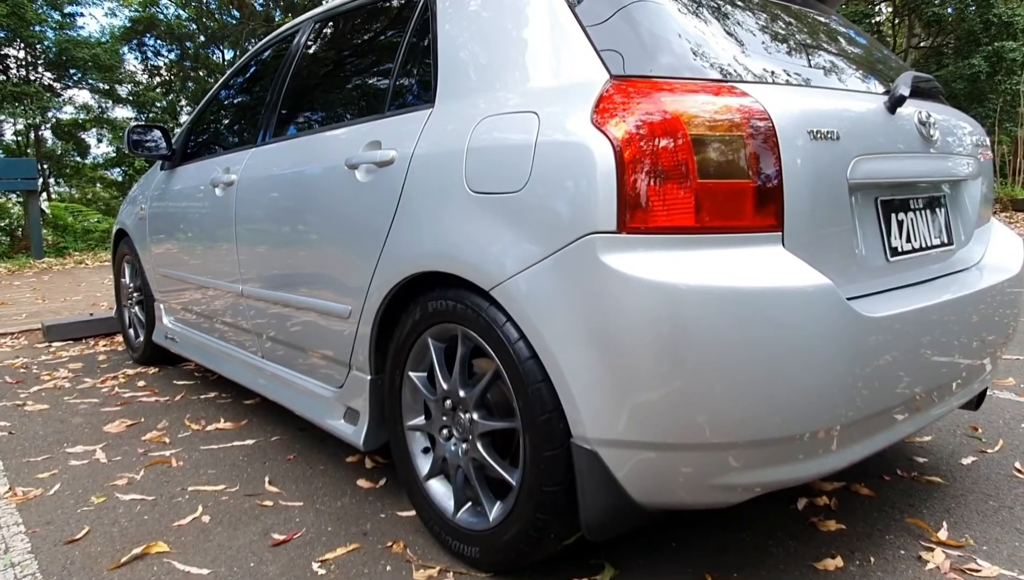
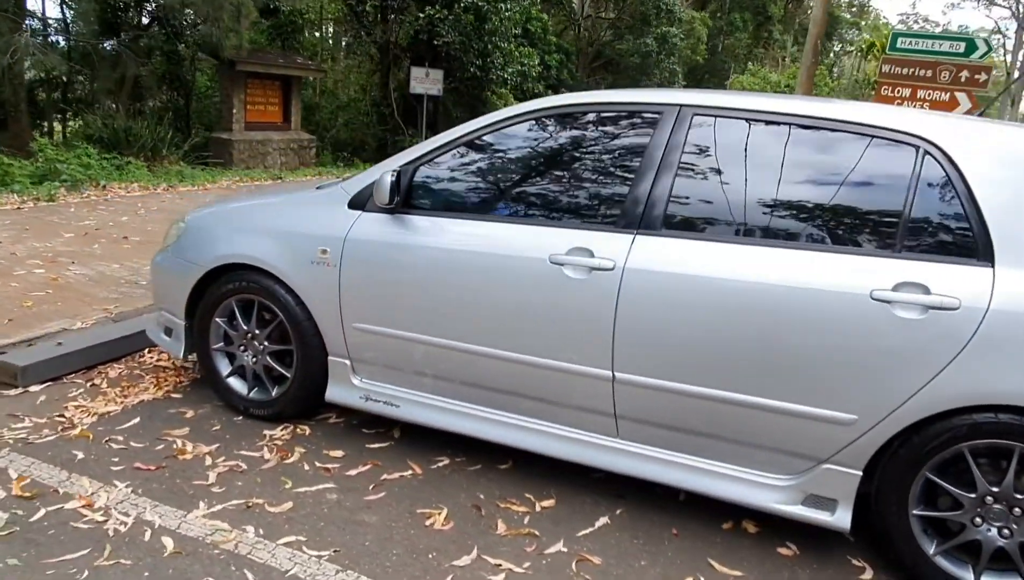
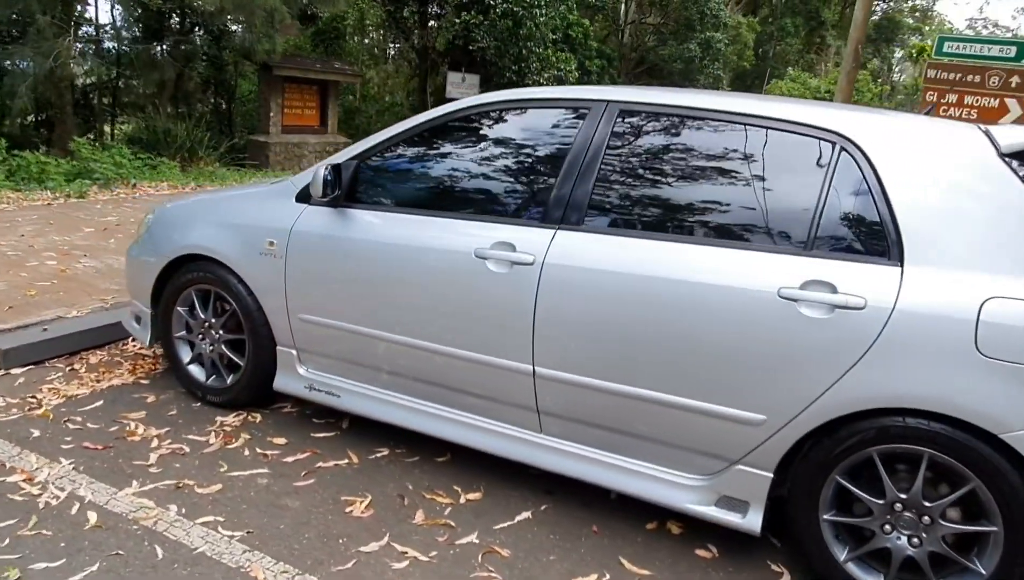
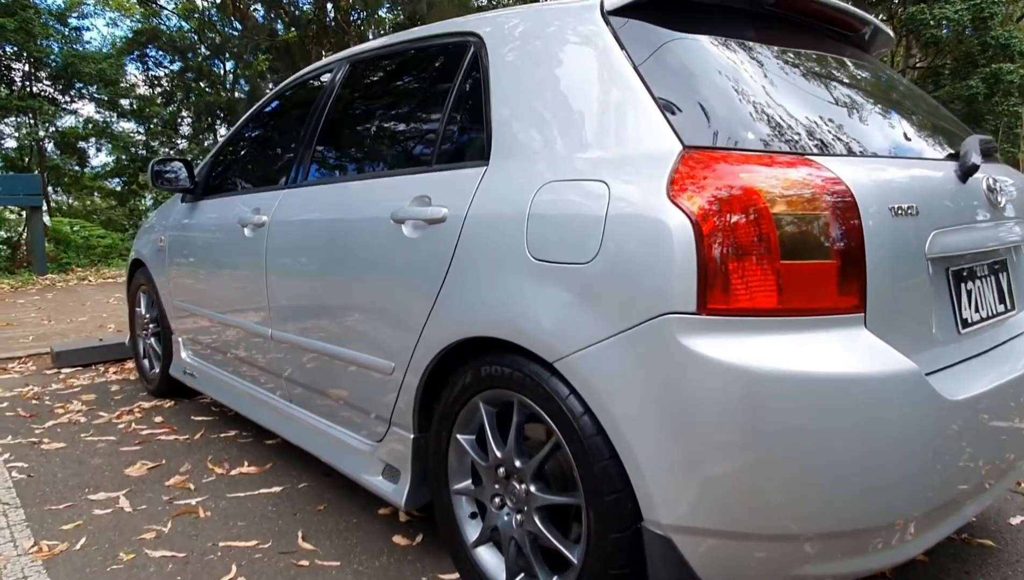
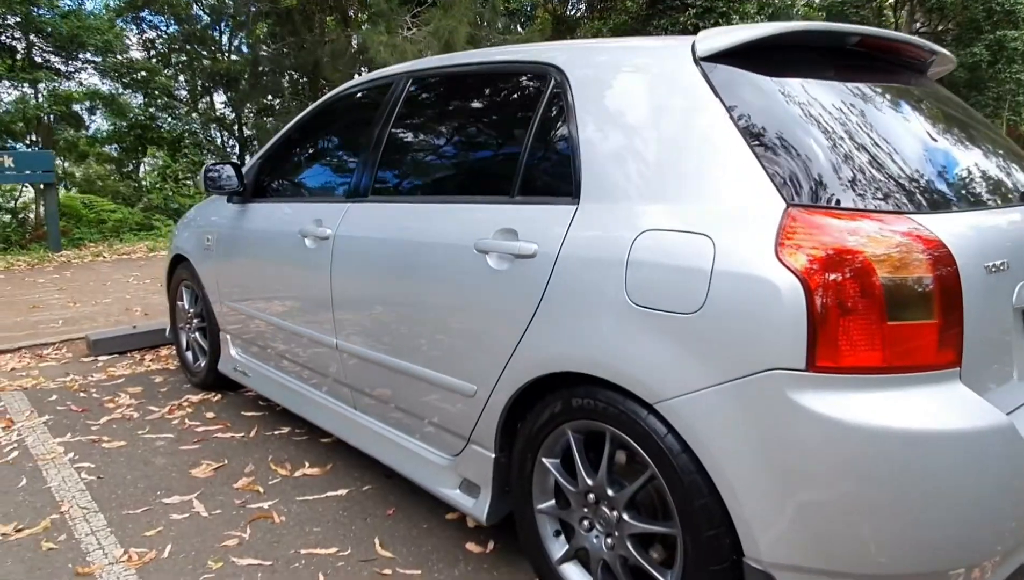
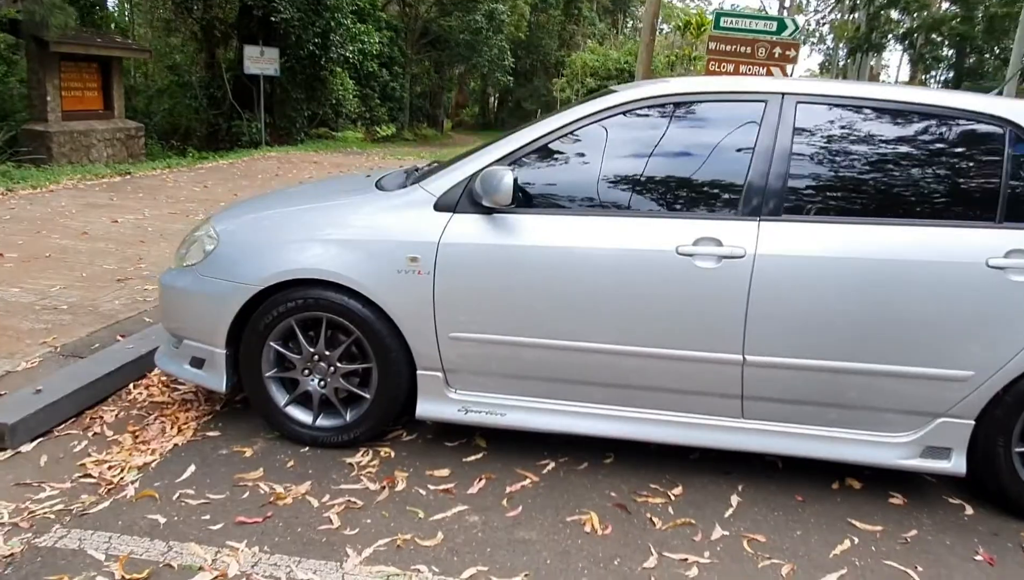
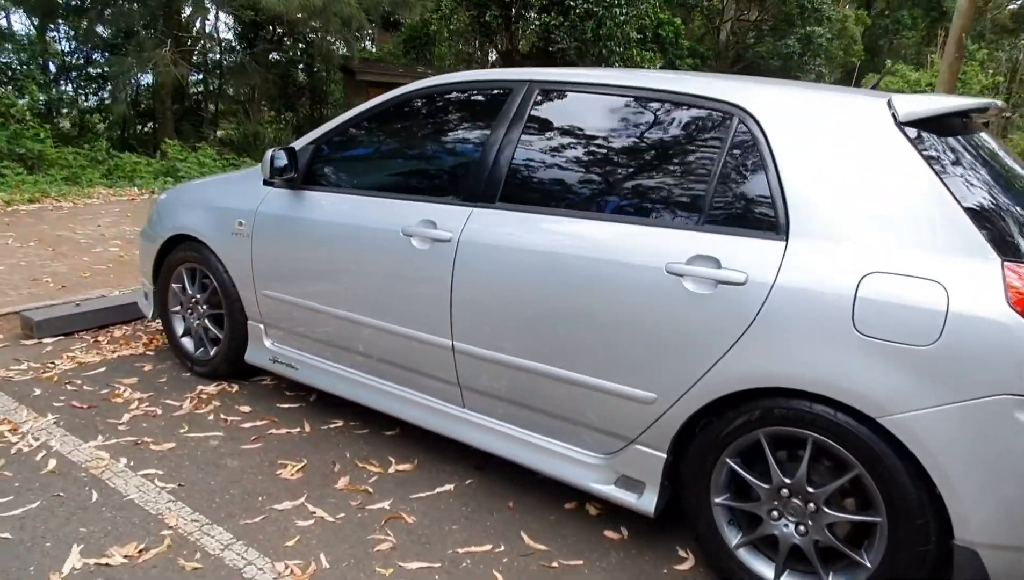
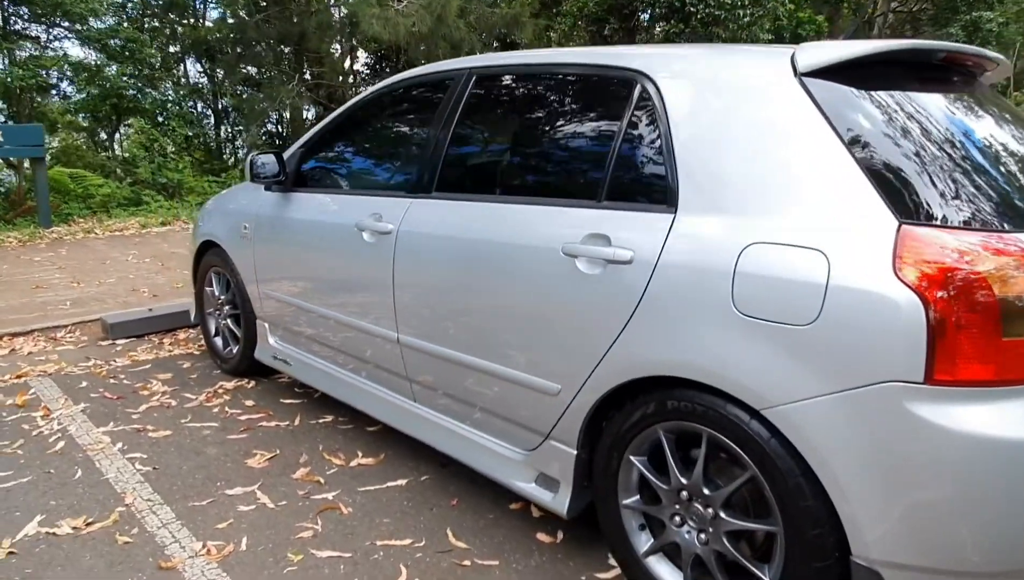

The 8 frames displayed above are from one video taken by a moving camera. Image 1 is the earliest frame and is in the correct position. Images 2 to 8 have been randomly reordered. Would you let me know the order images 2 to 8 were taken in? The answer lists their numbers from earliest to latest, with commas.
4, 5, 8, 7, 3, 2, 6
